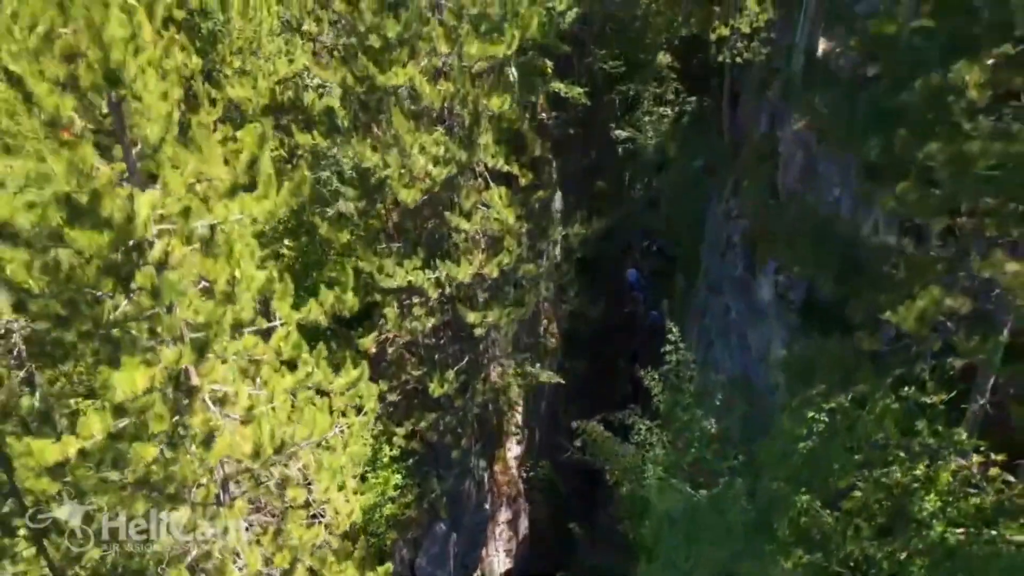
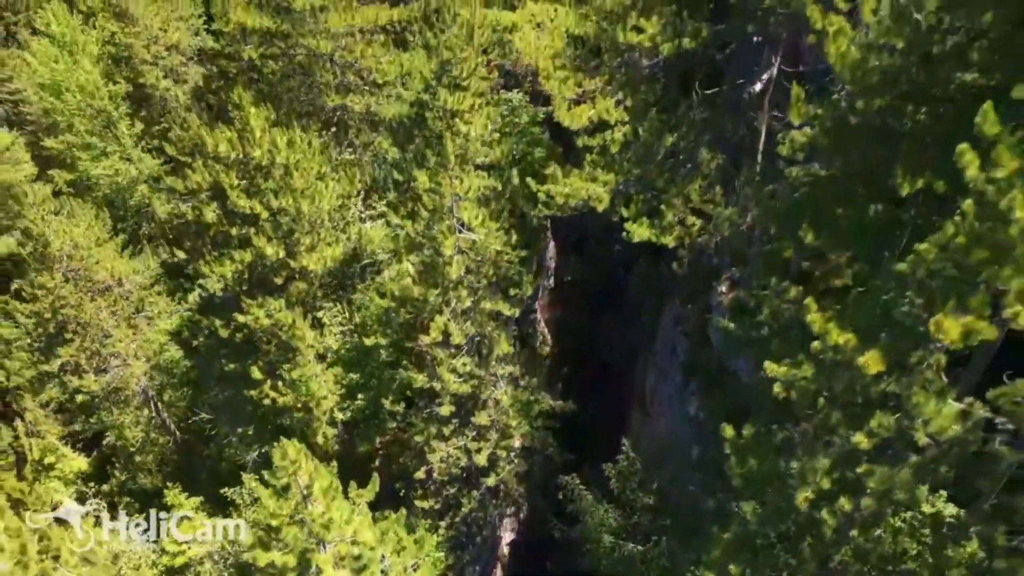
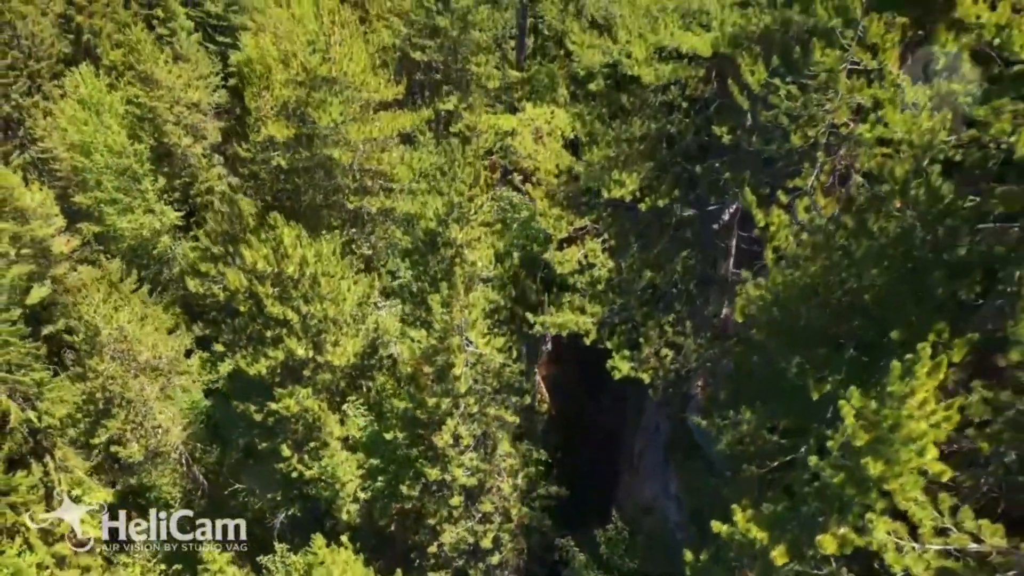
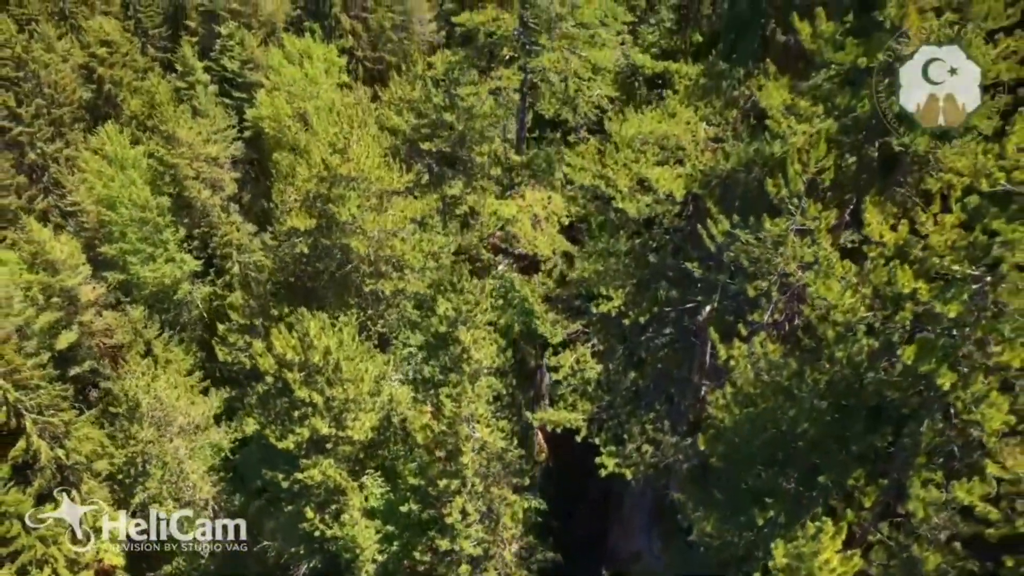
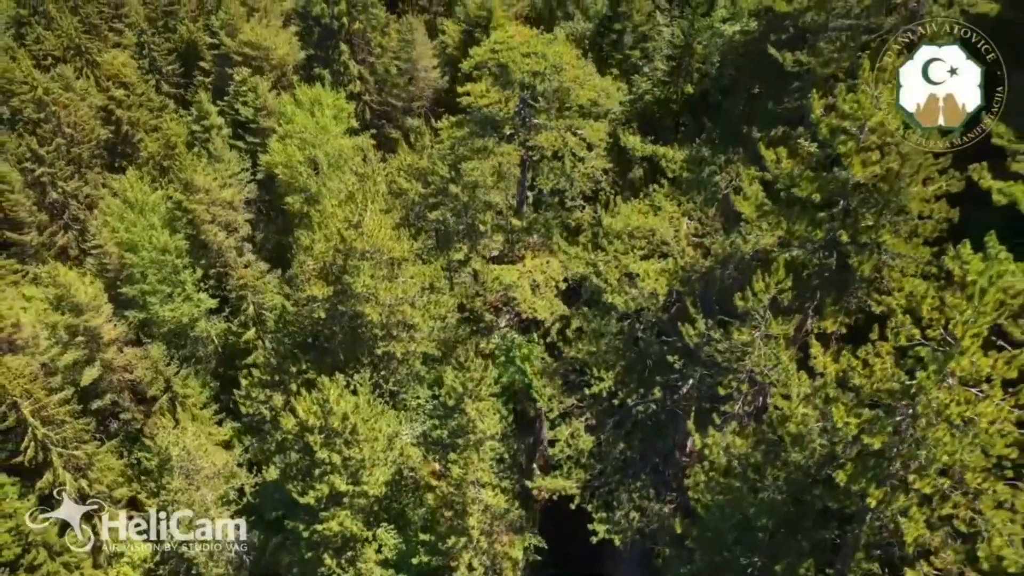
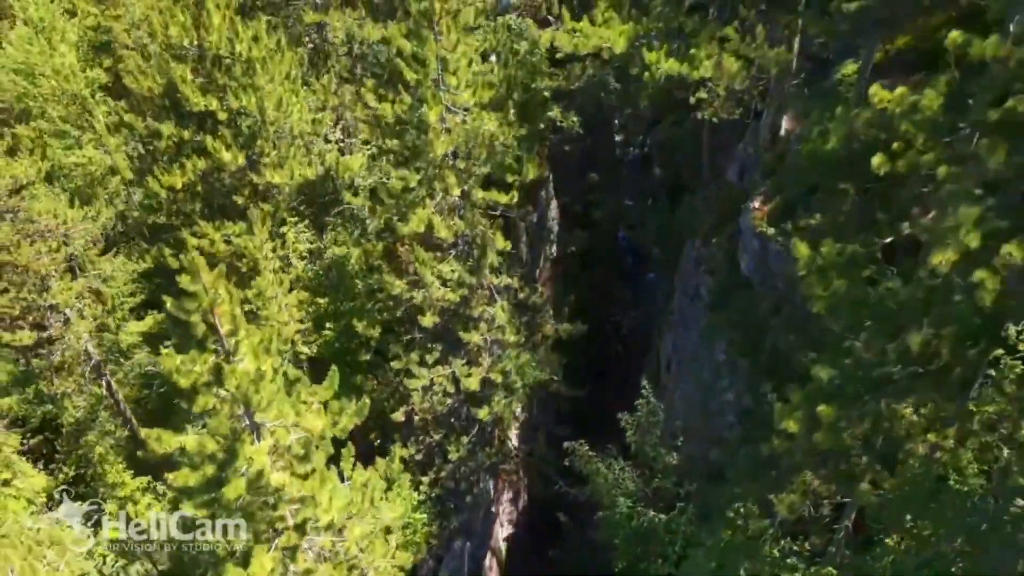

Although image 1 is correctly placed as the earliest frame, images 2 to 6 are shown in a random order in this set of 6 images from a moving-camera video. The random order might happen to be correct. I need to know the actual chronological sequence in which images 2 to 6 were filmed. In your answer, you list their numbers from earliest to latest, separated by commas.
6, 2, 3, 4, 5
